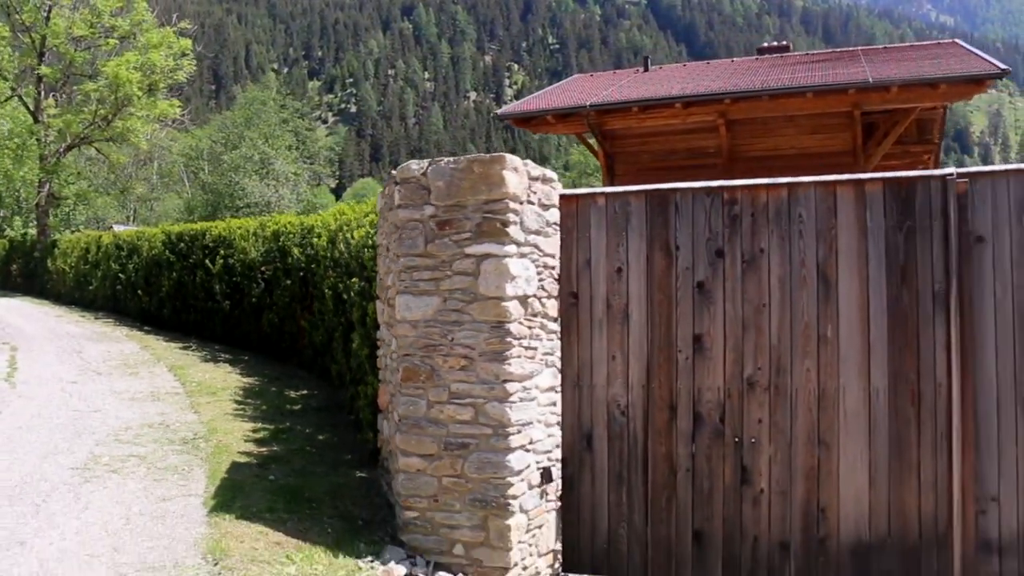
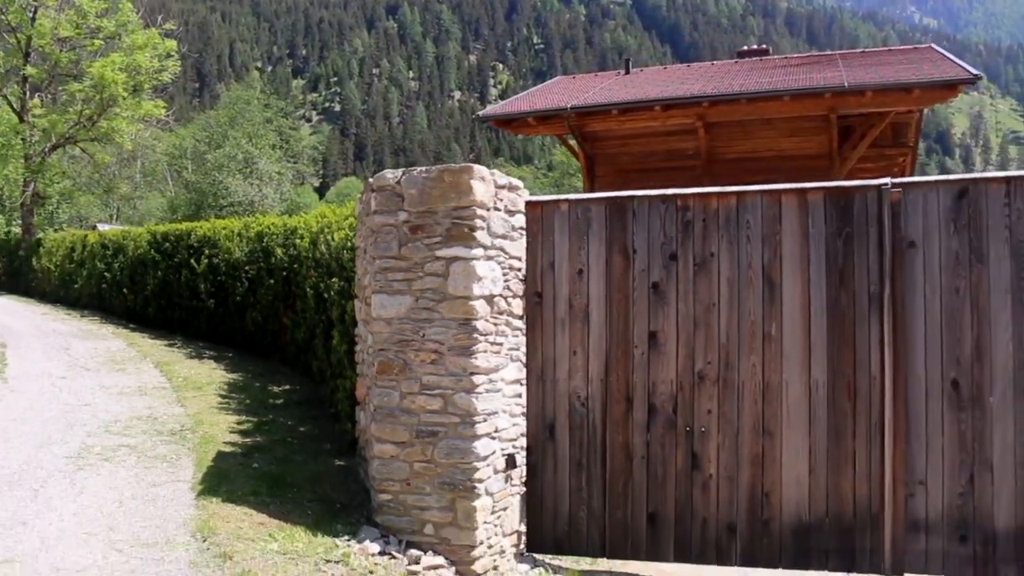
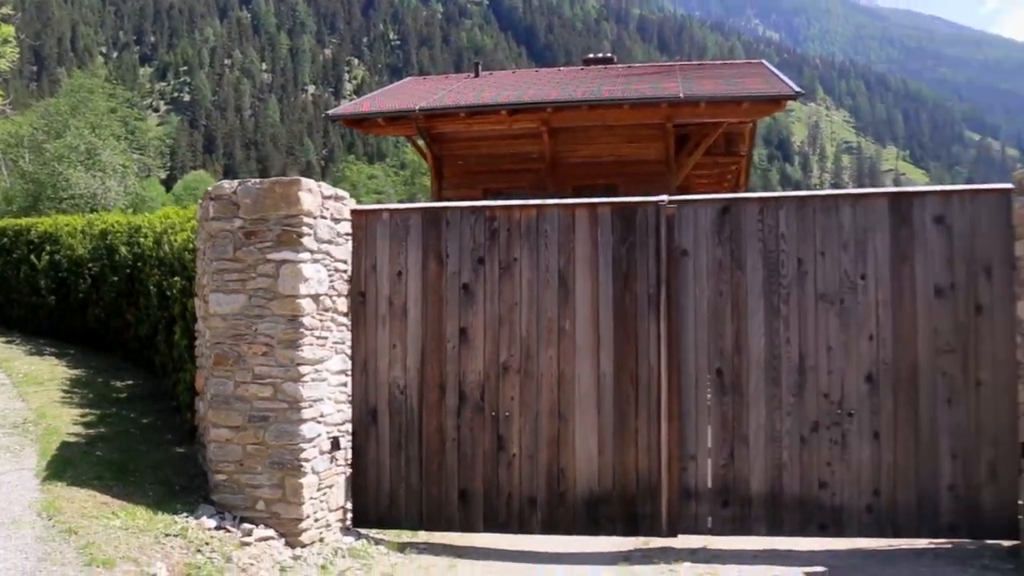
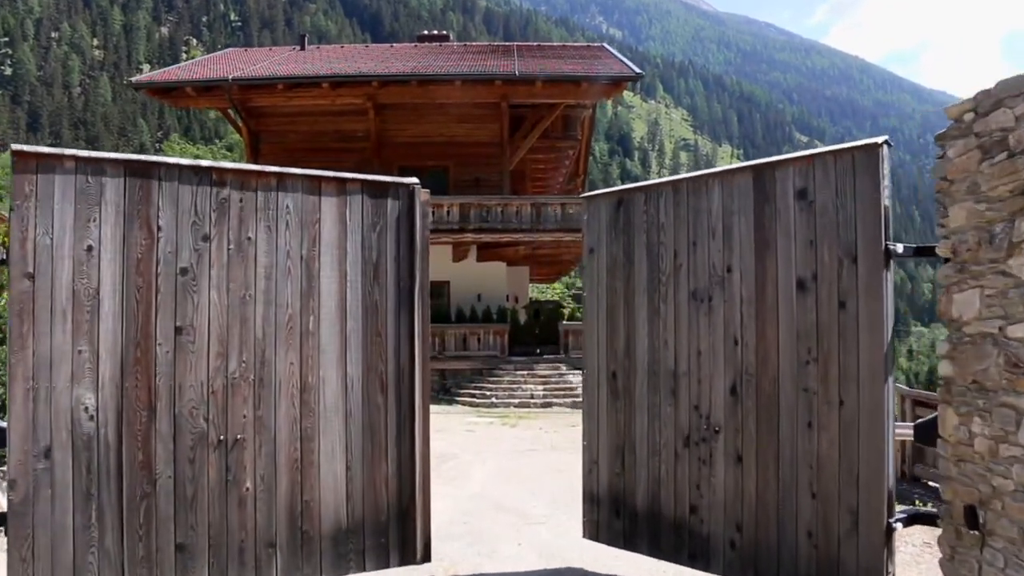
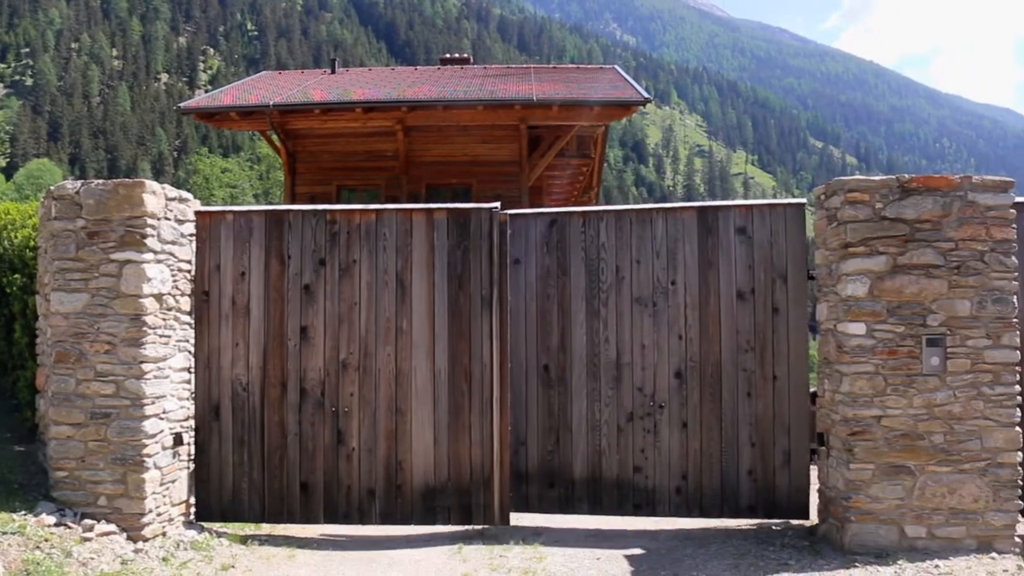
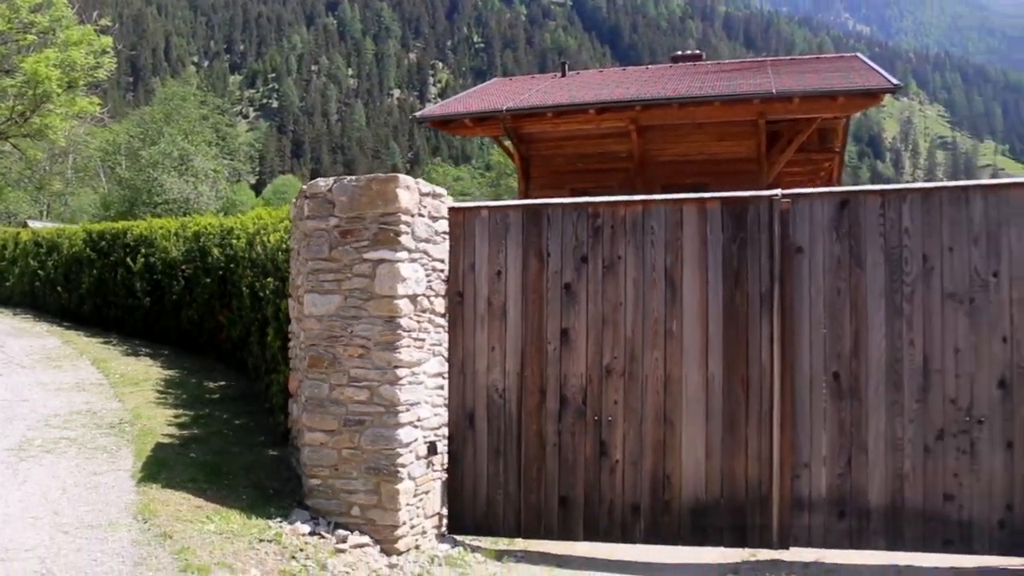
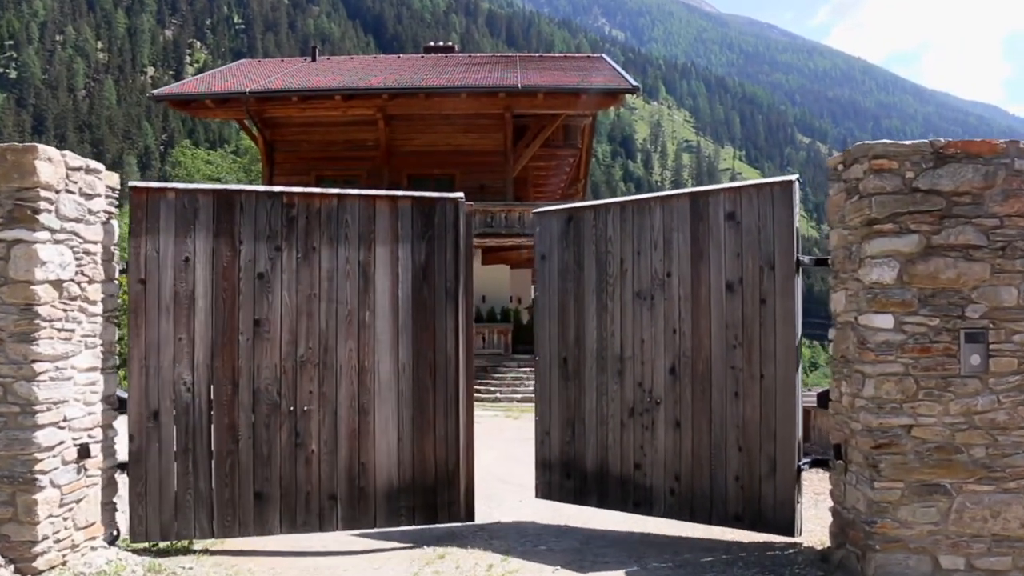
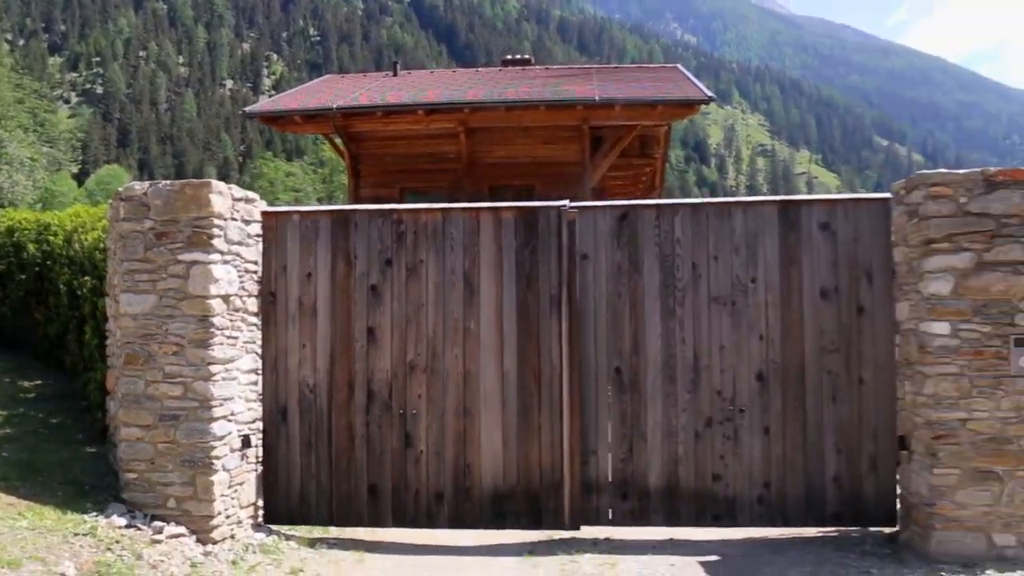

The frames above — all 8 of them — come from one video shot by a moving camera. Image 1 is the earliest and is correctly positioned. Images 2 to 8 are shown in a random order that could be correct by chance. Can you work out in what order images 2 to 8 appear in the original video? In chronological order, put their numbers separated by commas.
2, 6, 3, 8, 5, 7, 4
